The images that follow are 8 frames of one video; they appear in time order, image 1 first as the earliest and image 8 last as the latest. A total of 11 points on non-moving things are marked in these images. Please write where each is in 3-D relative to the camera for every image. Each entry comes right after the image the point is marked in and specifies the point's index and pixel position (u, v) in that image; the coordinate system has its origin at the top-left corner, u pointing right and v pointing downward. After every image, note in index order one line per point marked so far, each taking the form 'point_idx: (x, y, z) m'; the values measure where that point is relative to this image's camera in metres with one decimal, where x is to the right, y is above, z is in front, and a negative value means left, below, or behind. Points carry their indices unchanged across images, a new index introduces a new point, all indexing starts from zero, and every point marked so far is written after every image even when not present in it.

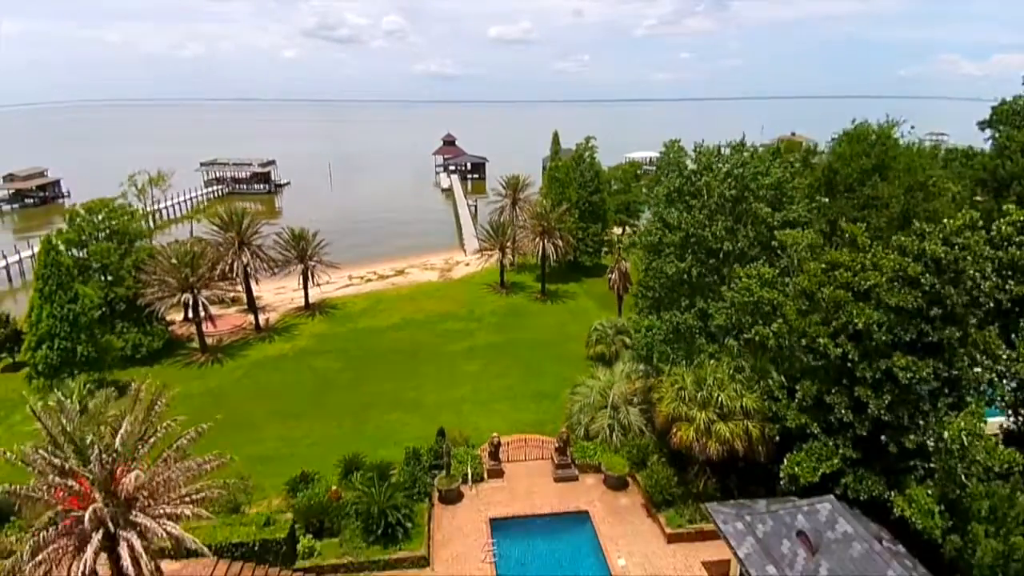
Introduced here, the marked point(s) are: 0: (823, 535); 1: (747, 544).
0: (+9.8, -7.6, +18.9) m
1: (+7.7, -8.5, +19.7) m
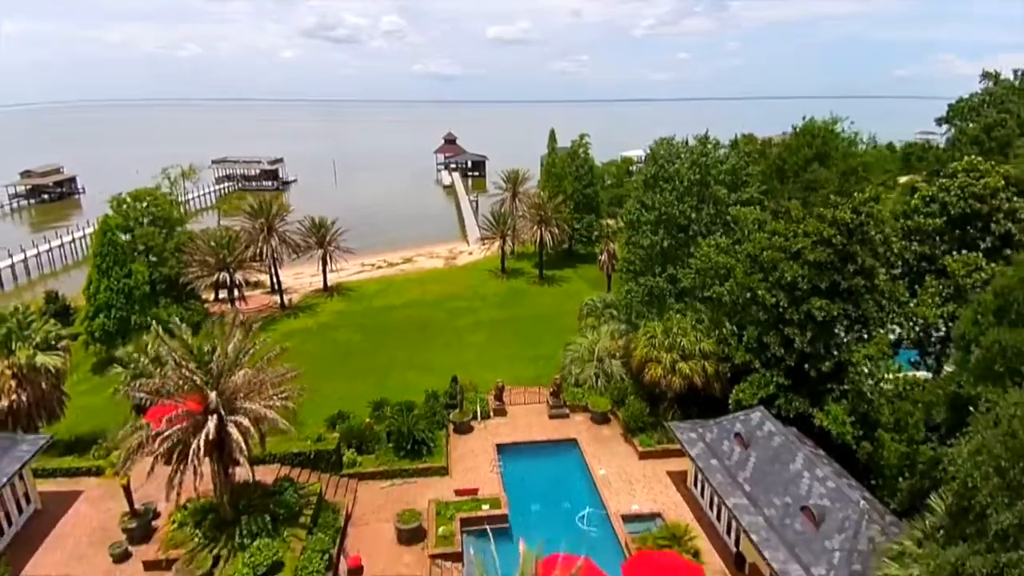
0: (+9.9, -5.9, +24.6) m
1: (+7.9, -6.7, +25.4) m
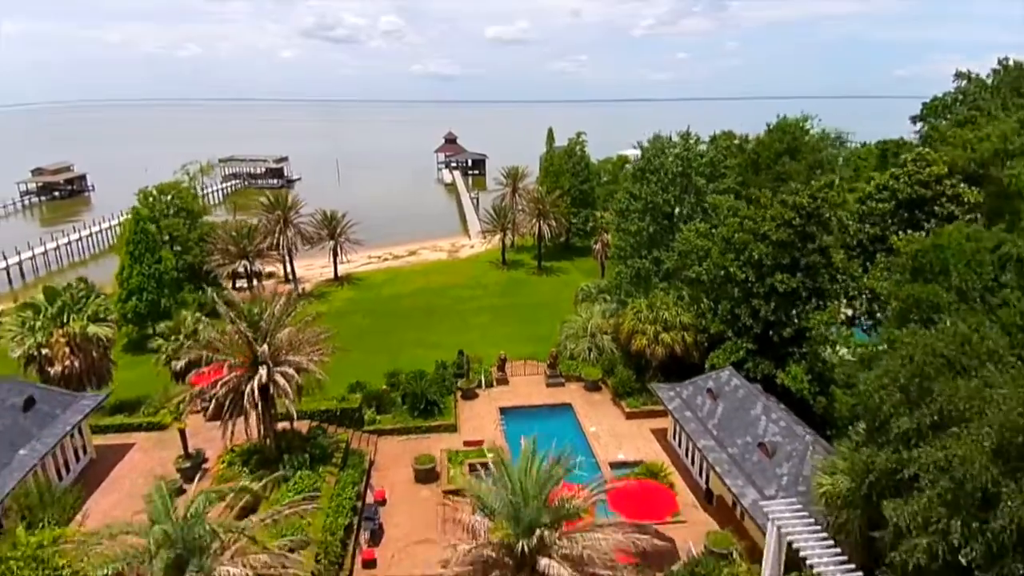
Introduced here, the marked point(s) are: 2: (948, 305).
0: (+10.0, -4.7, +28.4) m
1: (+7.9, -5.5, +29.2) m
2: (+13.3, -0.4, +18.2) m
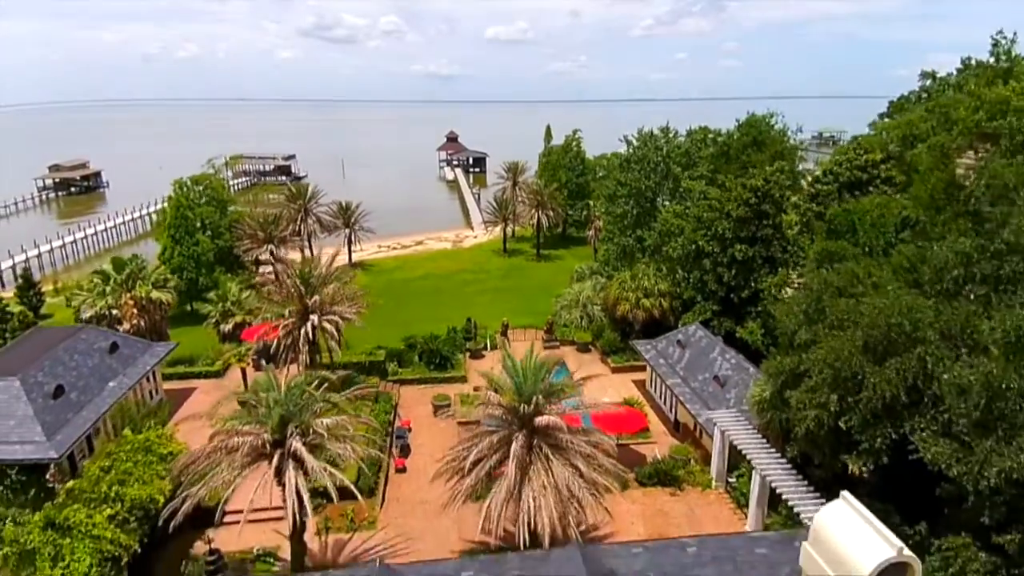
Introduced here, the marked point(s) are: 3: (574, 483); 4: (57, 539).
0: (+10.1, -2.9, +34.0) m
1: (+8.1, -3.7, +34.8) m
2: (+13.5, +1.4, +23.8) m
3: (+2.0, -6.1, +18.9) m
4: (-13.5, -7.4, +17.6) m
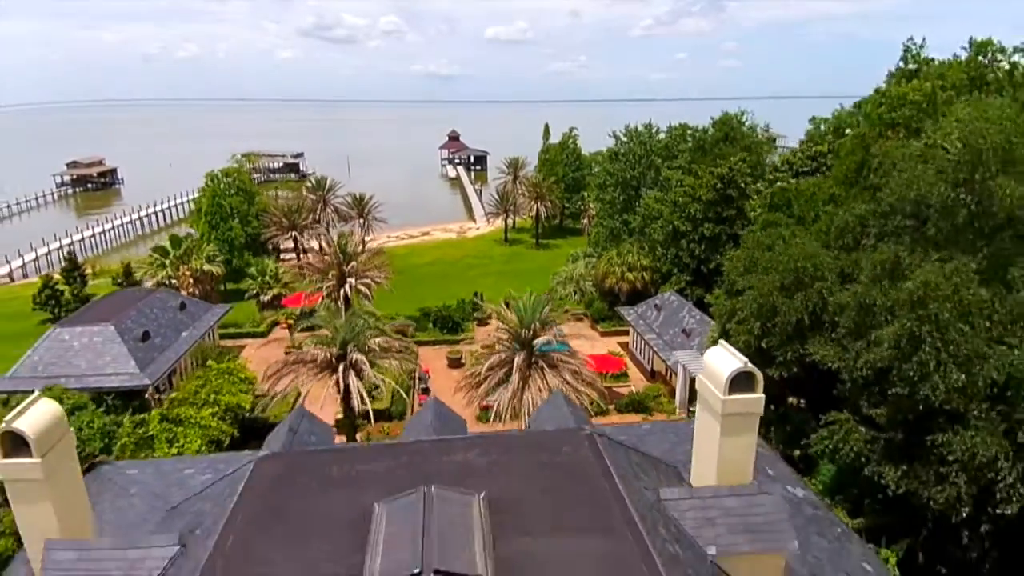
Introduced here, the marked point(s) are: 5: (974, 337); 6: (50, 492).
0: (+10.2, -1.0, +40.1) m
1: (+8.2, -1.8, +40.9) m
2: (+13.6, +3.3, +29.9) m
3: (+2.1, -4.2, +25.0) m
4: (-13.3, -5.5, +23.7) m
5: (+13.9, -1.5, +18.1) m
6: (-9.6, -4.5, +11.6) m
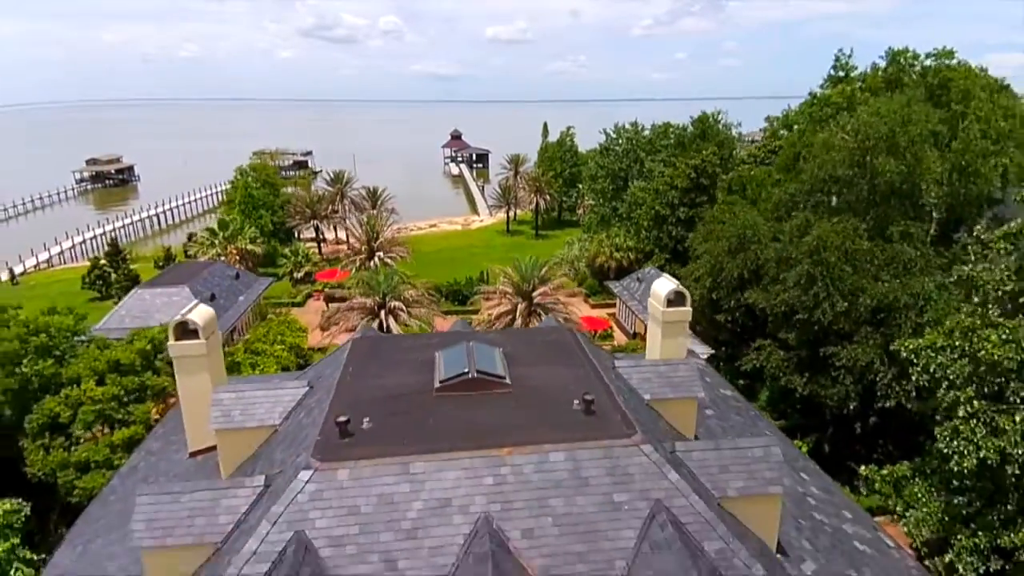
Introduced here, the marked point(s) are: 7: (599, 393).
0: (+10.4, +1.0, +46.8) m
1: (+8.4, +0.2, +47.6) m
2: (+13.8, +5.2, +36.6) m
3: (+2.3, -2.2, +31.7) m
4: (-13.1, -3.5, +30.4) m
5: (+14.1, +0.5, +24.8) m
6: (-9.4, -2.6, +18.3) m
7: (+2.2, -2.7, +15.4) m
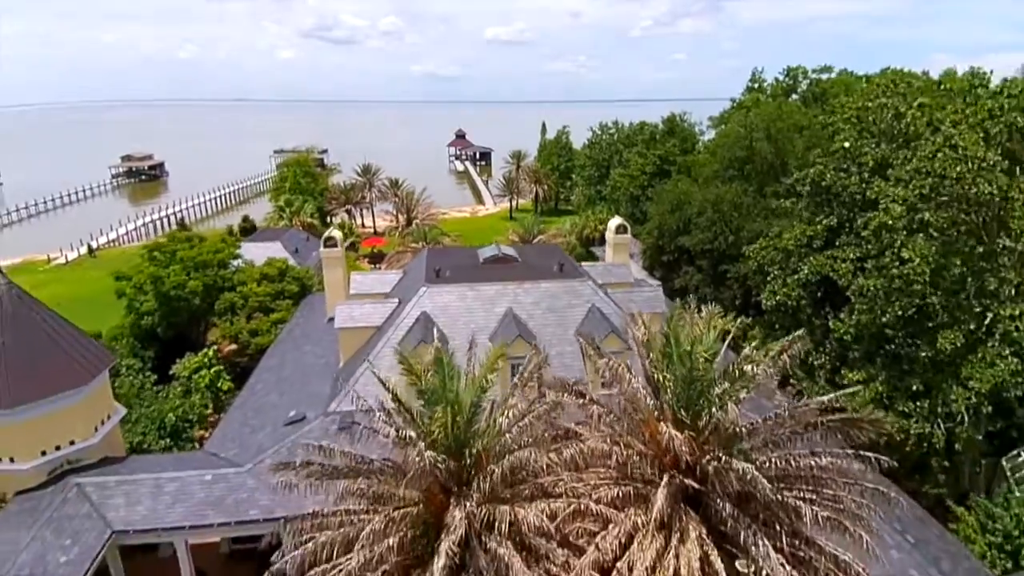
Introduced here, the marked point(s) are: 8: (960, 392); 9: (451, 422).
0: (+10.9, +4.8, +60.1) m
1: (+8.9, +4.0, +60.9) m
2: (+14.3, +9.0, +49.9) m
3: (+2.8, +1.5, +45.0) m
4: (-12.7, +0.2, +43.7) m
5: (+14.6, +4.3, +38.1) m
6: (-8.9, +1.2, +31.6) m
7: (+2.7, +1.1, +28.7) m
8: (+14.9, -3.4, +20.0) m
9: (-1.2, -2.6, +11.9) m
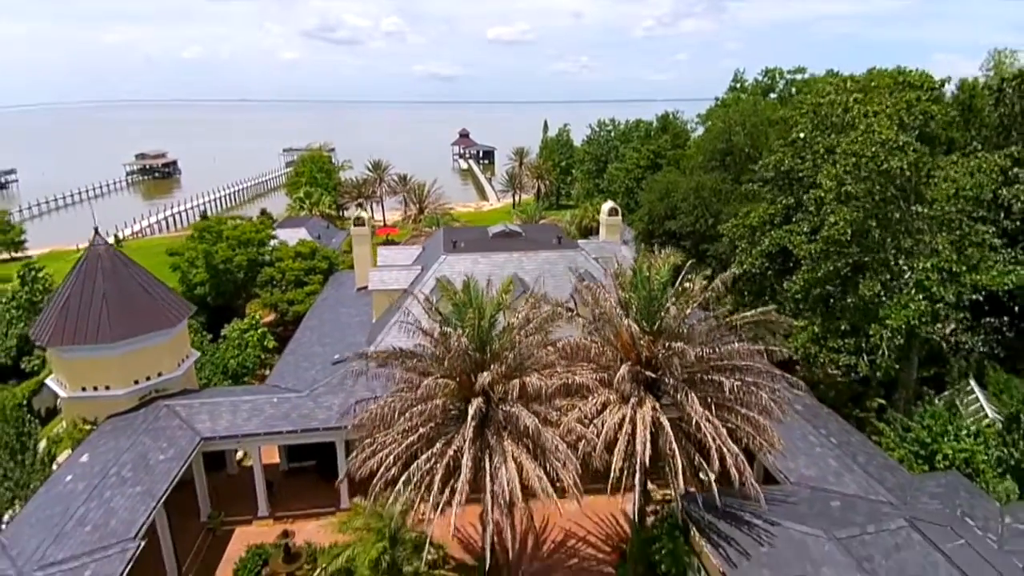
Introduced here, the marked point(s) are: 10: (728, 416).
0: (+11.3, +6.4, +64.9) m
1: (+9.2, +5.6, +65.7) m
2: (+14.6, +10.7, +54.7) m
3: (+3.1, +3.2, +49.9) m
4: (-12.3, +1.9, +48.6) m
5: (+14.9, +5.9, +42.9) m
6: (-8.6, +2.9, +36.5) m
7: (+3.0, +2.8, +33.6) m
8: (+15.1, -1.8, +24.9) m
9: (-1.0, -1.0, +16.7) m
10: (+6.3, -3.7, +17.4) m
